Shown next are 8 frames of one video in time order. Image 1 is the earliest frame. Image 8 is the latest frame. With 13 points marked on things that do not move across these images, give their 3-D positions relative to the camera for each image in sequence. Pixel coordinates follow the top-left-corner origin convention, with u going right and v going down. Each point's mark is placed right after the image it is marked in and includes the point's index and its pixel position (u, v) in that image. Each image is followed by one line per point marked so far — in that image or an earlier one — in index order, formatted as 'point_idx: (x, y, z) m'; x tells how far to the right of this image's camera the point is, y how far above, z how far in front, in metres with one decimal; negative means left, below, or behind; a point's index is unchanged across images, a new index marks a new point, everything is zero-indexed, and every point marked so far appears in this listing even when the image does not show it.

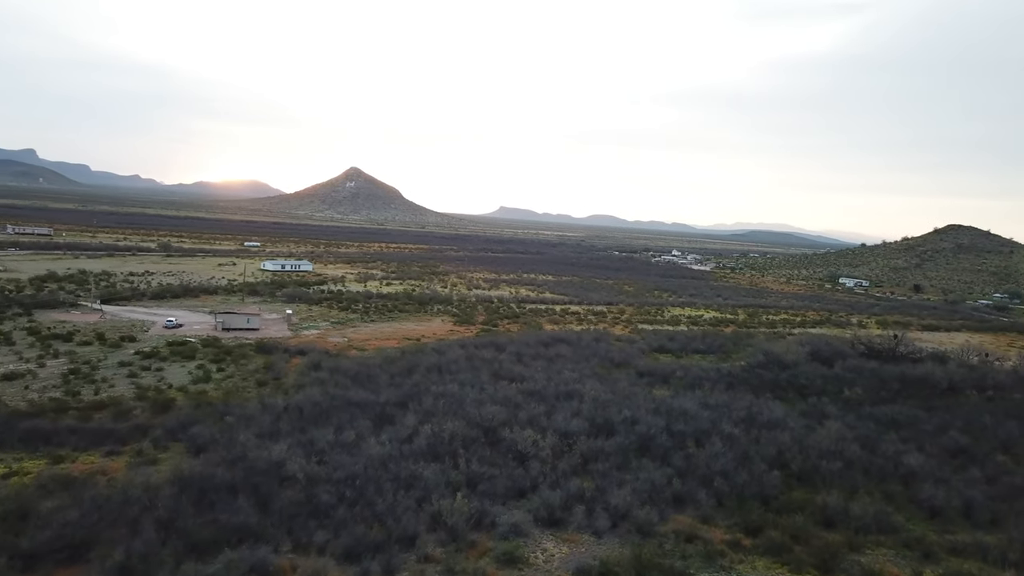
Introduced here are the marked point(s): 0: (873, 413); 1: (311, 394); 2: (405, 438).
0: (+8.7, -3.0, +19.2) m
1: (-4.4, -2.3, +17.7) m
2: (-2.0, -2.8, +14.7) m
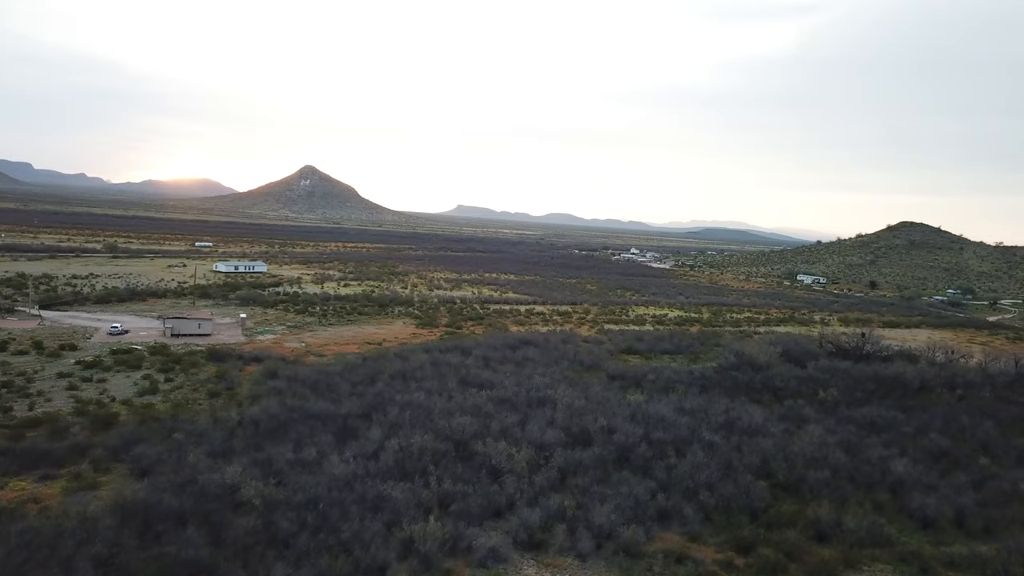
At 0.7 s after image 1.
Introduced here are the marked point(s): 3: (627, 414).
0: (+8.0, -3.0, +18.8) m
1: (-5.0, -2.4, +16.5) m
2: (-2.4, -2.8, +13.7) m
3: (+2.5, -2.7, +17.3) m
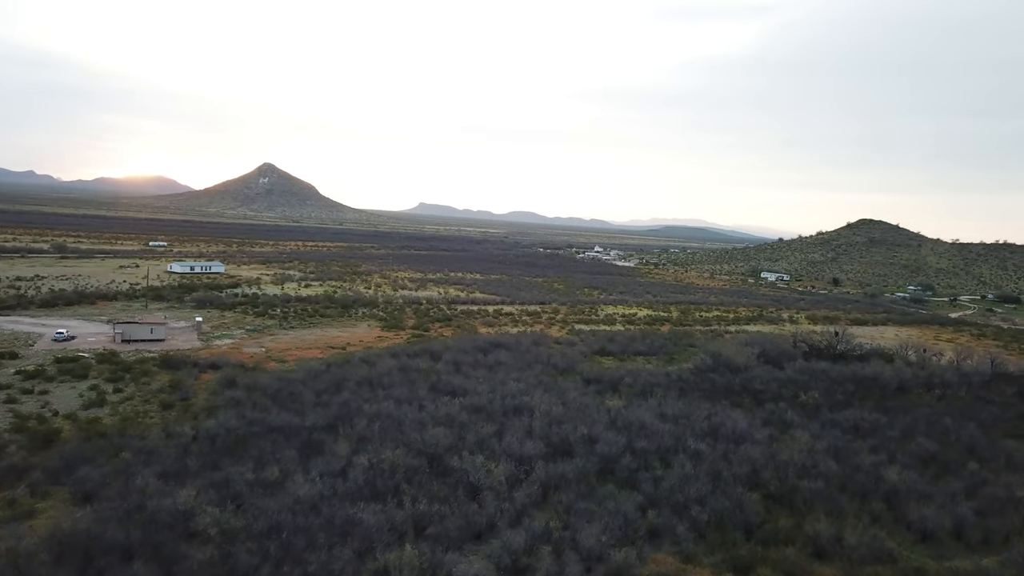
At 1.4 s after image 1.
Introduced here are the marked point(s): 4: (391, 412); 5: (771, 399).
0: (+7.4, -3.0, +18.3) m
1: (-5.5, -2.5, +15.4) m
2: (-2.8, -2.9, +12.7) m
3: (+2.0, -2.8, +16.5) m
4: (-2.4, -2.5, +16.3) m
5: (+6.4, -2.8, +19.9) m
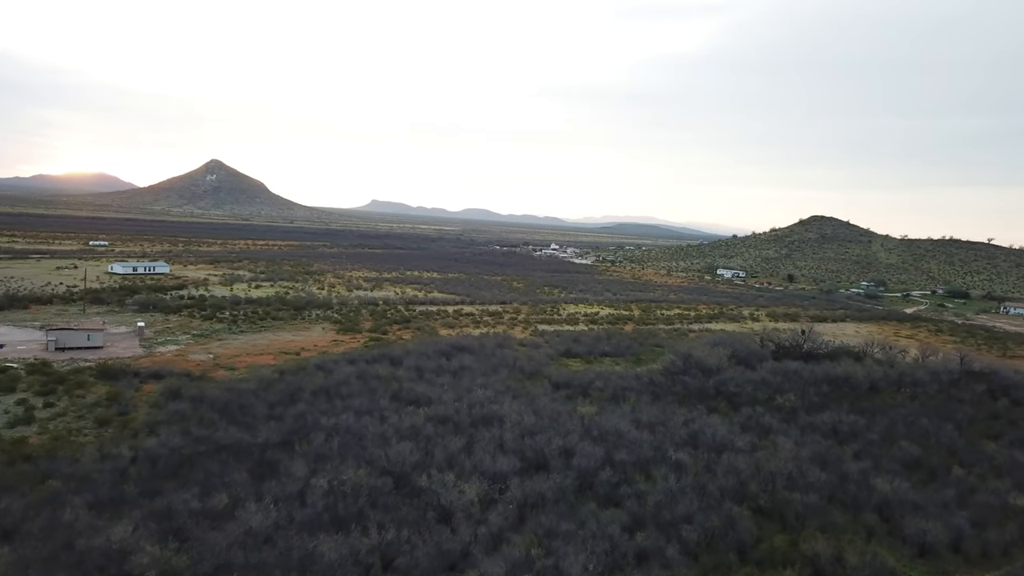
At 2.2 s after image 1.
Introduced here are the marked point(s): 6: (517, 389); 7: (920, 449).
0: (+6.7, -3.0, +17.7) m
1: (-6.0, -2.6, +14.1) m
2: (-3.1, -3.0, +11.5) m
3: (+1.4, -2.8, +15.6) m
4: (-3.0, -2.6, +15.1) m
5: (+5.6, -2.8, +19.3) m
6: (+0.1, -2.4, +19.3) m
7: (+8.3, -3.3, +16.3) m
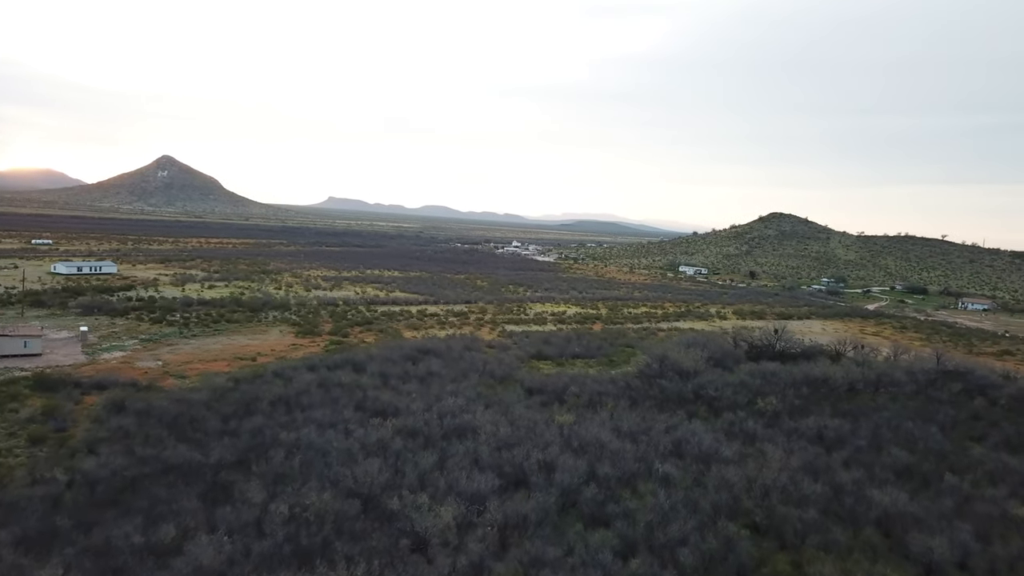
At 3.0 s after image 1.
0: (+6.1, -3.0, +17.0) m
1: (-6.4, -2.7, +12.8) m
2: (-3.4, -3.1, +10.4) m
3: (+0.9, -2.8, +14.7) m
4: (-3.5, -2.7, +14.0) m
5: (+5.0, -2.8, +18.5) m
6: (-0.5, -2.5, +18.3) m
7: (+7.8, -3.3, +15.7) m
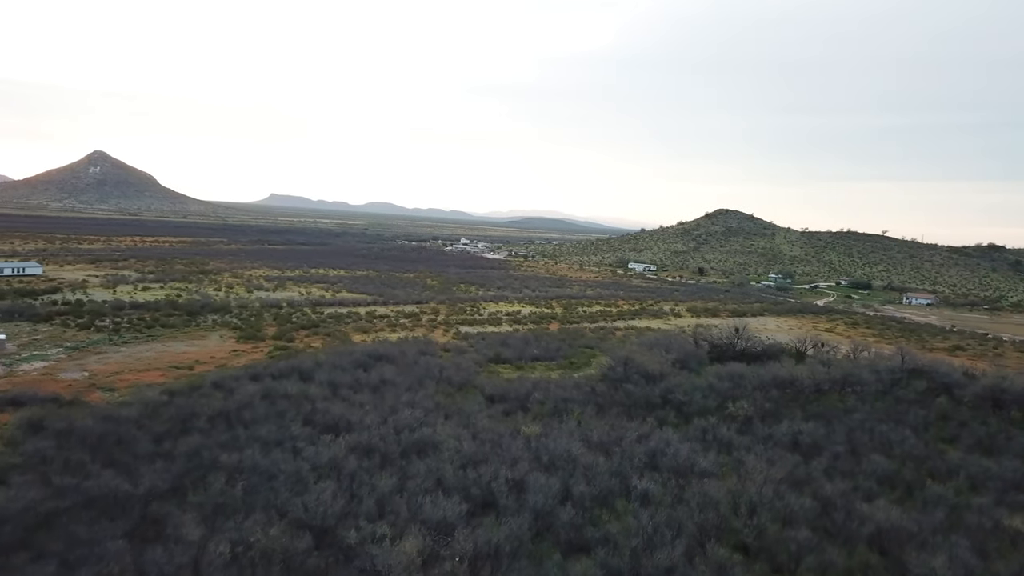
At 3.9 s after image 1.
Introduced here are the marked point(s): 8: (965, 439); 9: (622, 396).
0: (+5.3, -3.0, +16.3) m
1: (-6.9, -2.8, +11.2) m
2: (-3.7, -3.2, +9.0) m
3: (+0.3, -2.9, +13.6) m
4: (-4.0, -2.7, +12.6) m
5: (+4.1, -2.8, +17.8) m
6: (-1.4, -2.5, +17.1) m
7: (+7.1, -3.3, +15.1) m
8: (+10.0, -3.3, +17.6) m
9: (+2.6, -2.5, +18.7) m
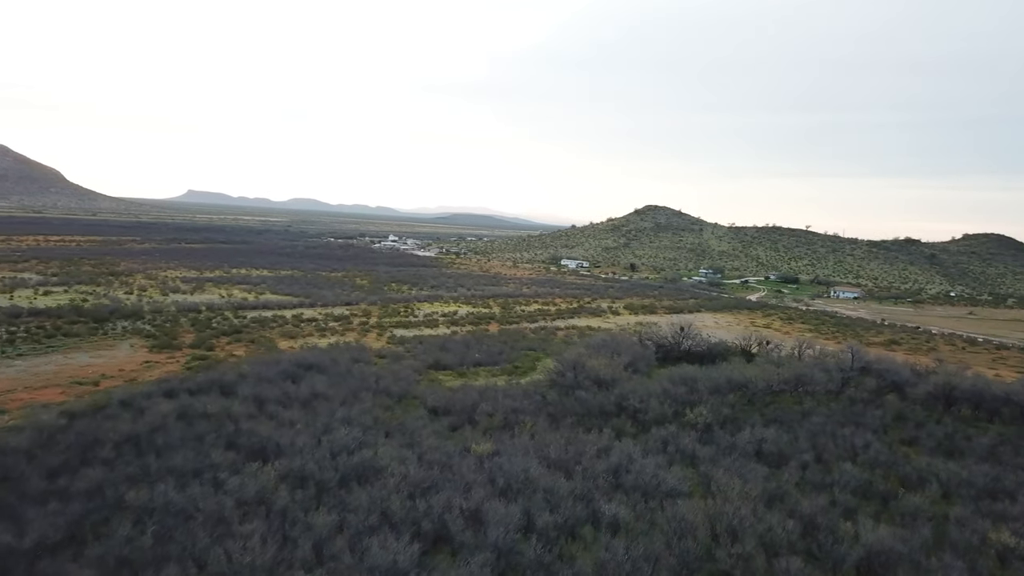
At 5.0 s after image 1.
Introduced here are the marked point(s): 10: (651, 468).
0: (+4.3, -3.0, +15.4) m
1: (-7.4, -3.0, +9.2) m
2: (-4.0, -3.3, +7.3) m
3: (-0.4, -3.0, +12.3) m
4: (-4.6, -2.9, +10.9) m
5: (+3.0, -2.8, +16.7) m
6: (-2.4, -2.6, +15.6) m
7: (+6.2, -3.3, +14.4) m
8: (+8.9, -3.3, +17.1) m
9: (+1.4, -2.6, +17.6) m
10: (+2.3, -3.0, +13.4) m
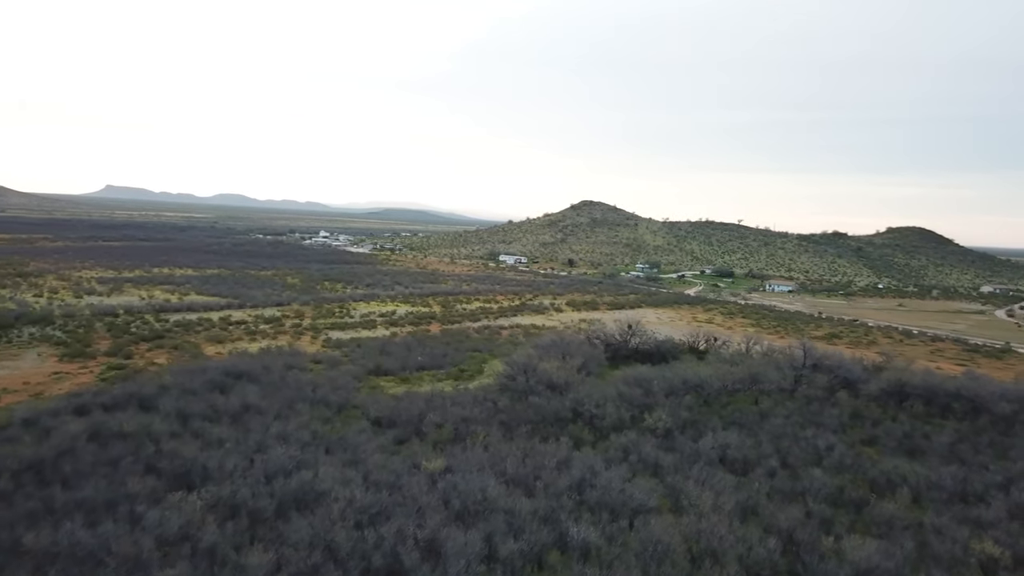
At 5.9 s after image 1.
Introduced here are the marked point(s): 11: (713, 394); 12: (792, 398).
0: (+3.5, -3.0, +14.6) m
1: (-7.7, -3.1, +7.6) m
2: (-4.1, -3.4, +5.9) m
3: (-1.0, -3.0, +11.1) m
4: (-5.1, -3.0, +9.4) m
5: (+2.0, -2.8, +15.9) m
6: (-3.3, -2.7, +14.3) m
7: (+5.4, -3.2, +13.8) m
8: (+7.8, -3.2, +16.7) m
9: (+0.3, -2.6, +16.6) m
10: (+1.6, -3.0, +12.5) m
11: (+4.8, -2.5, +19.1) m
12: (+6.8, -2.7, +19.5) m
